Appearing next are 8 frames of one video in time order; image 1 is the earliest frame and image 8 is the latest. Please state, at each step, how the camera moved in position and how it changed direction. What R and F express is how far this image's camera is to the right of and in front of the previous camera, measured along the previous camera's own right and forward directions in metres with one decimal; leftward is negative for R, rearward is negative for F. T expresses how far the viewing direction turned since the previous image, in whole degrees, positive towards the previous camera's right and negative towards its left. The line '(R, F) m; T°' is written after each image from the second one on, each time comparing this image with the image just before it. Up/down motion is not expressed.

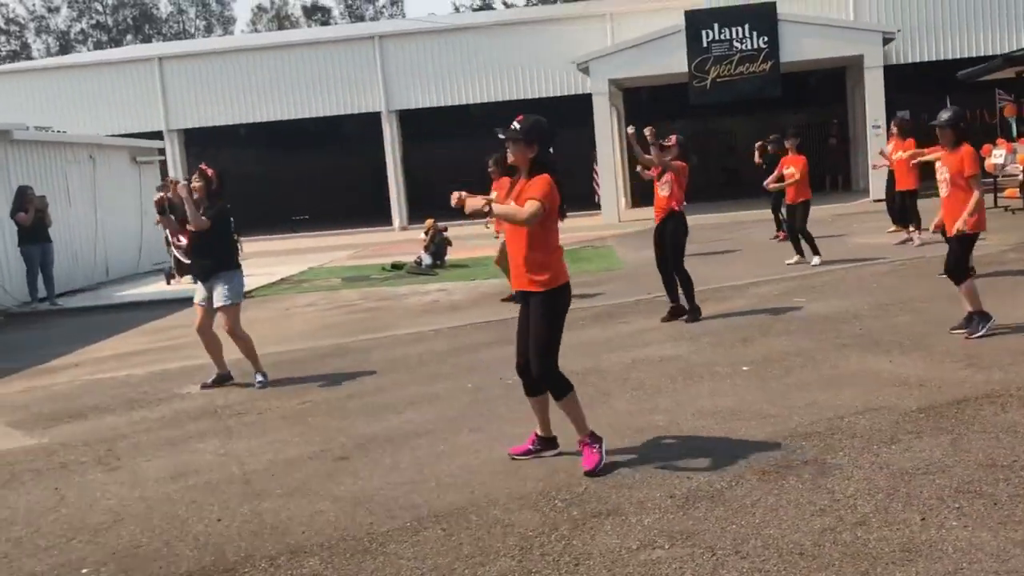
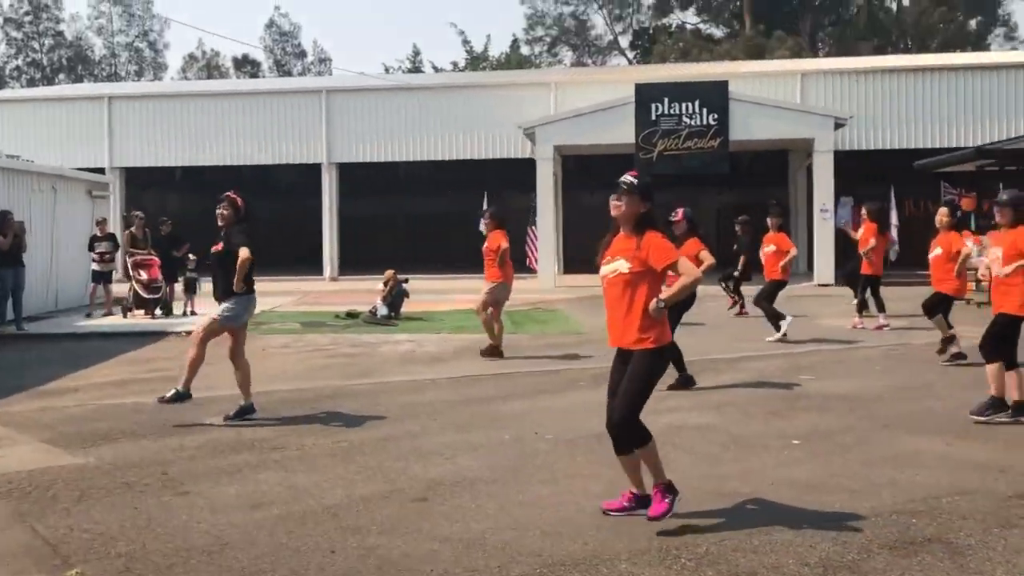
(-0.9, +0.1) m; +4°
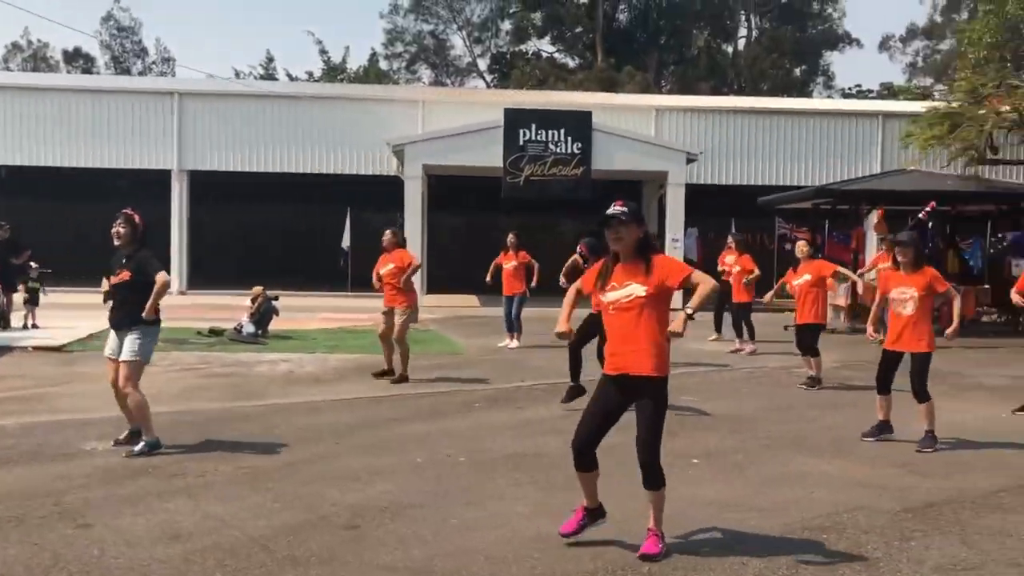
(-0.4, -0.1) m; +8°
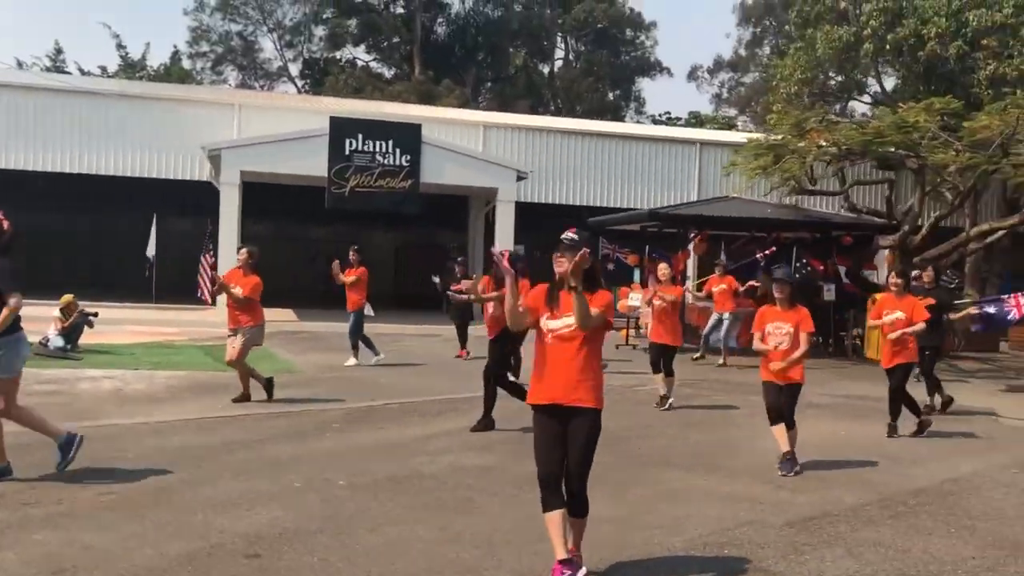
(-0.5, +0.1) m; +10°
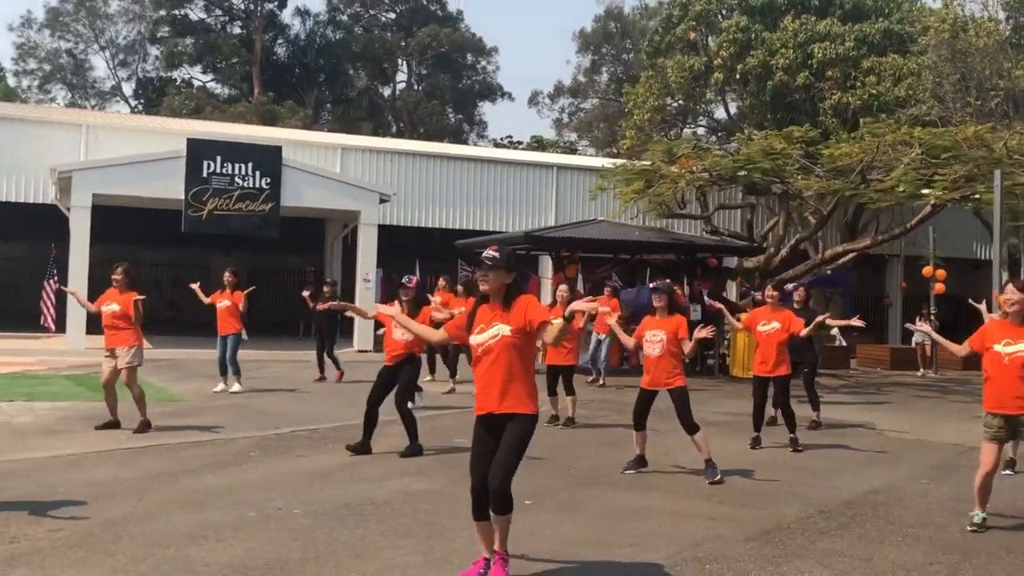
(-0.8, 0.0) m; +9°
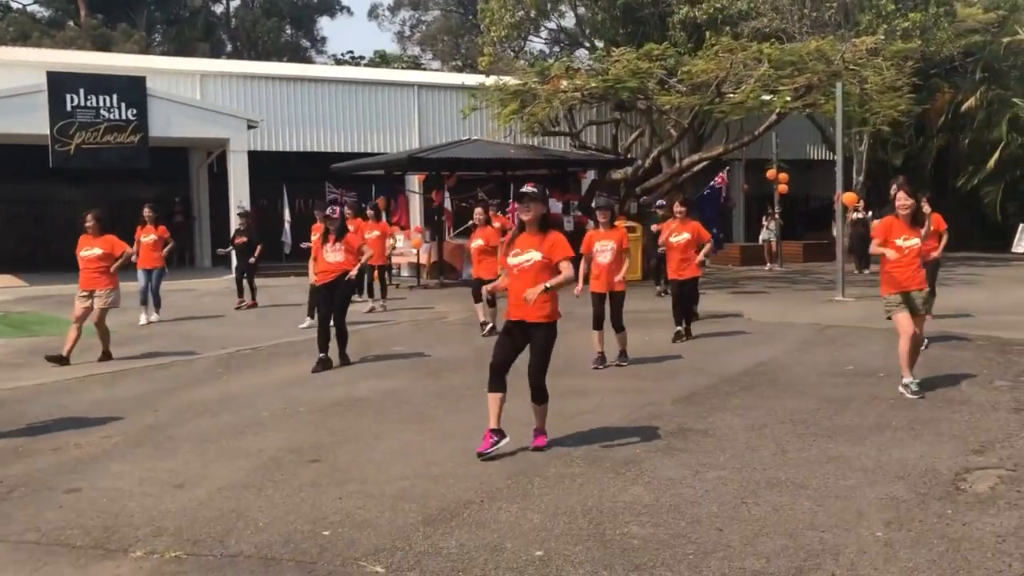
(-0.9, -1.3) m; +8°
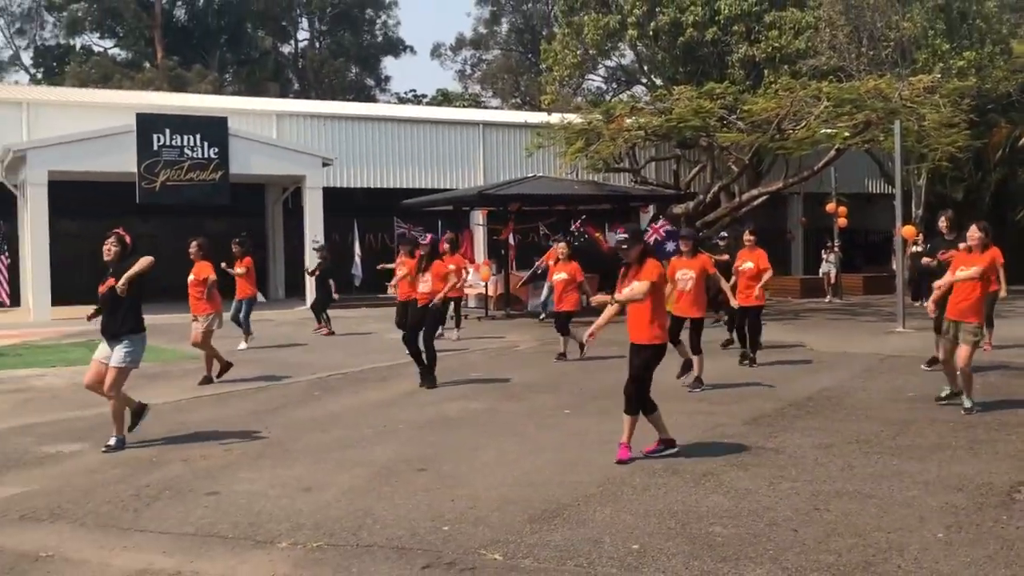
(-0.2, -0.7) m; -3°
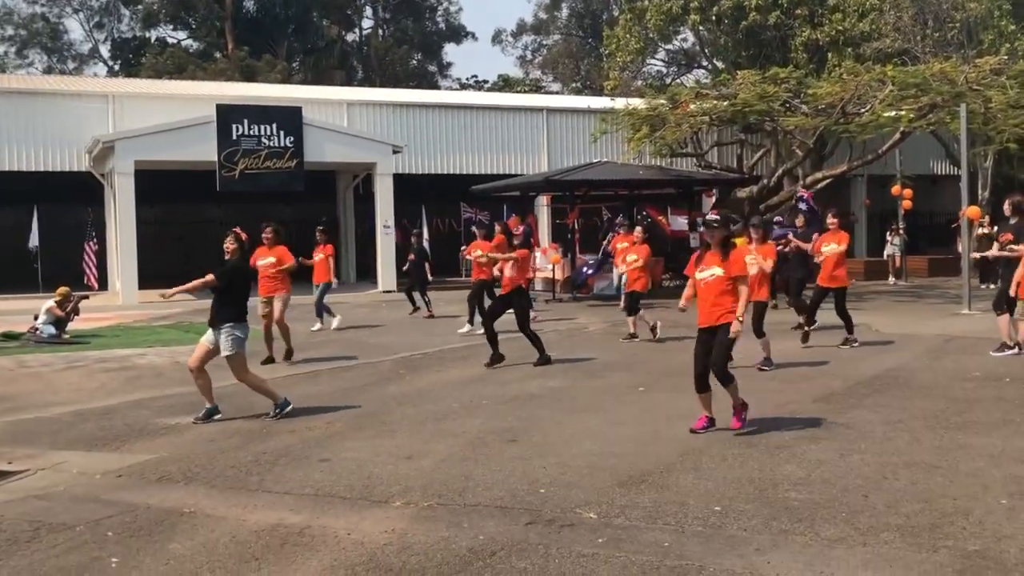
(-0.2, -0.5) m; -3°
